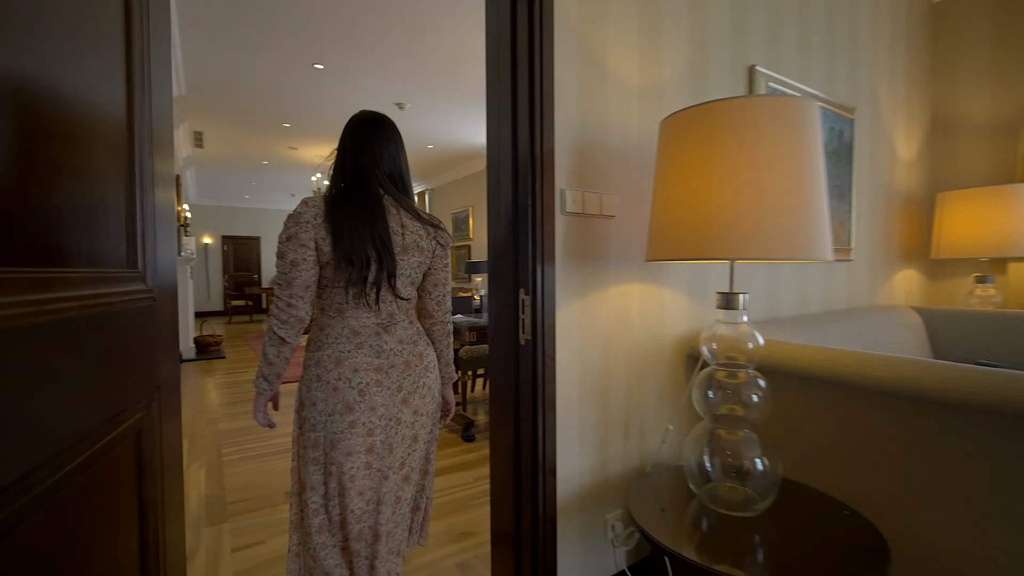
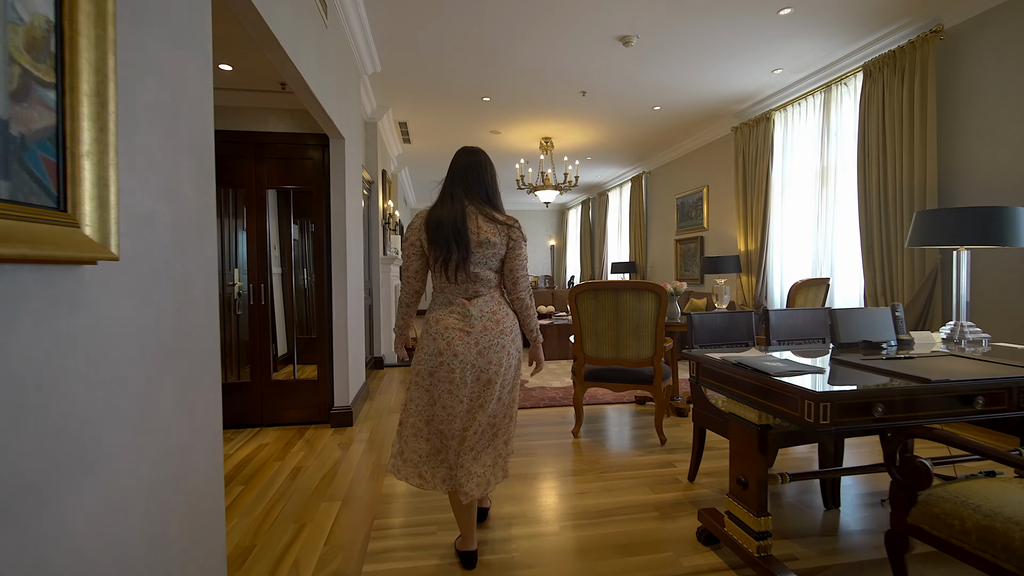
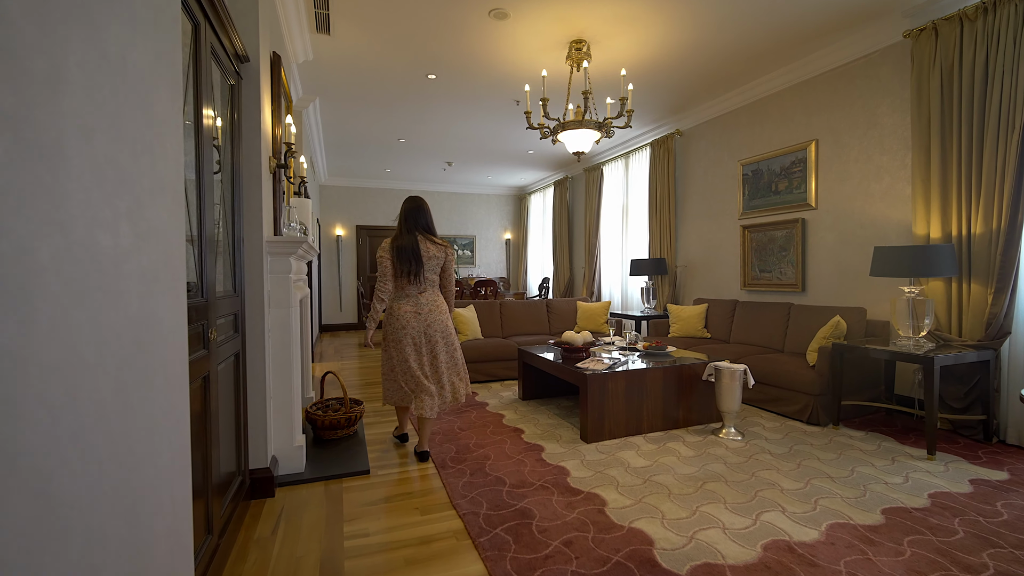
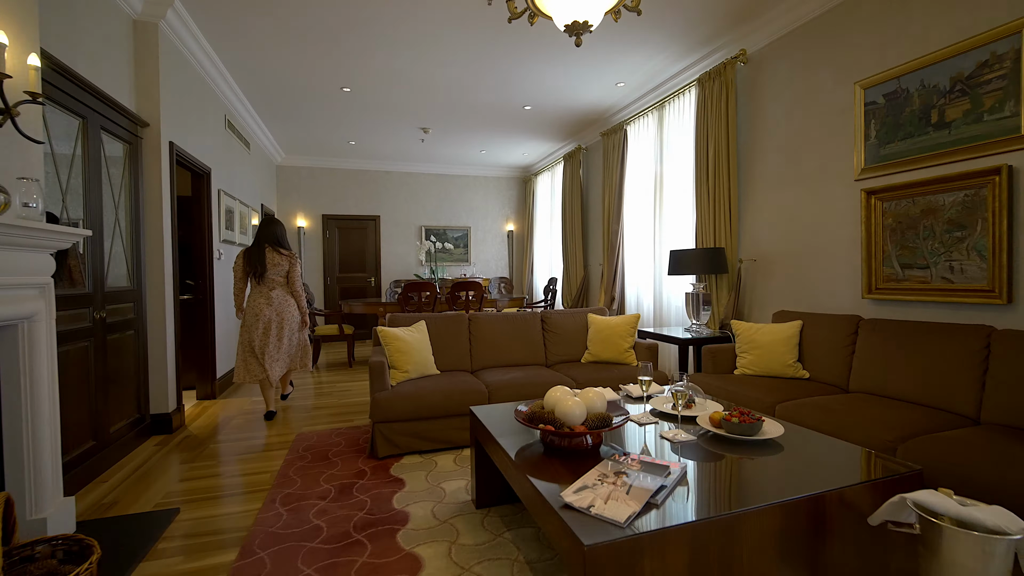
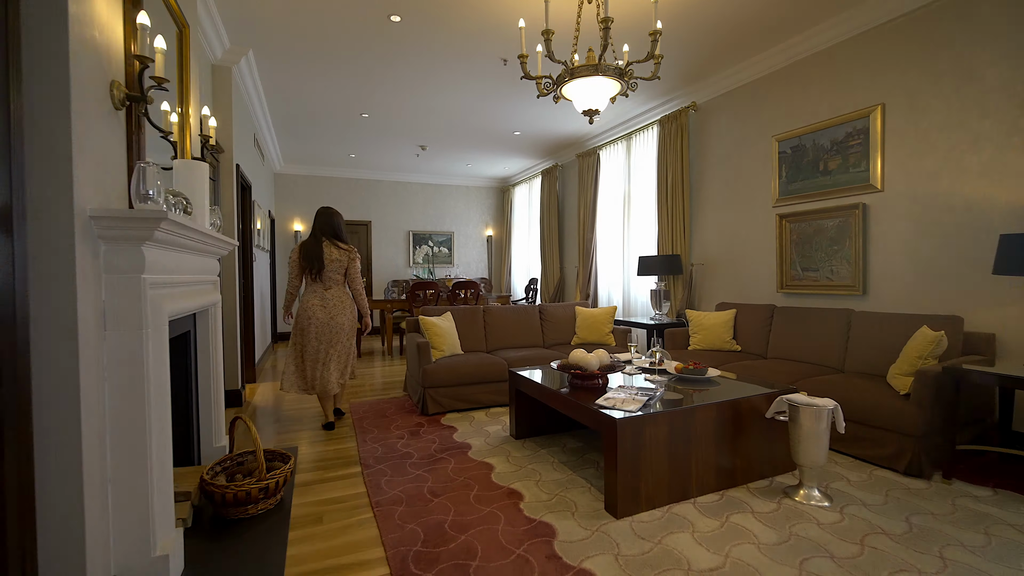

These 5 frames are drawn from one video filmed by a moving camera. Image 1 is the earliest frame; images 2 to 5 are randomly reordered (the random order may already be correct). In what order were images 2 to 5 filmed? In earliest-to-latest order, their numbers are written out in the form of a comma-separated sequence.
2, 3, 5, 4
